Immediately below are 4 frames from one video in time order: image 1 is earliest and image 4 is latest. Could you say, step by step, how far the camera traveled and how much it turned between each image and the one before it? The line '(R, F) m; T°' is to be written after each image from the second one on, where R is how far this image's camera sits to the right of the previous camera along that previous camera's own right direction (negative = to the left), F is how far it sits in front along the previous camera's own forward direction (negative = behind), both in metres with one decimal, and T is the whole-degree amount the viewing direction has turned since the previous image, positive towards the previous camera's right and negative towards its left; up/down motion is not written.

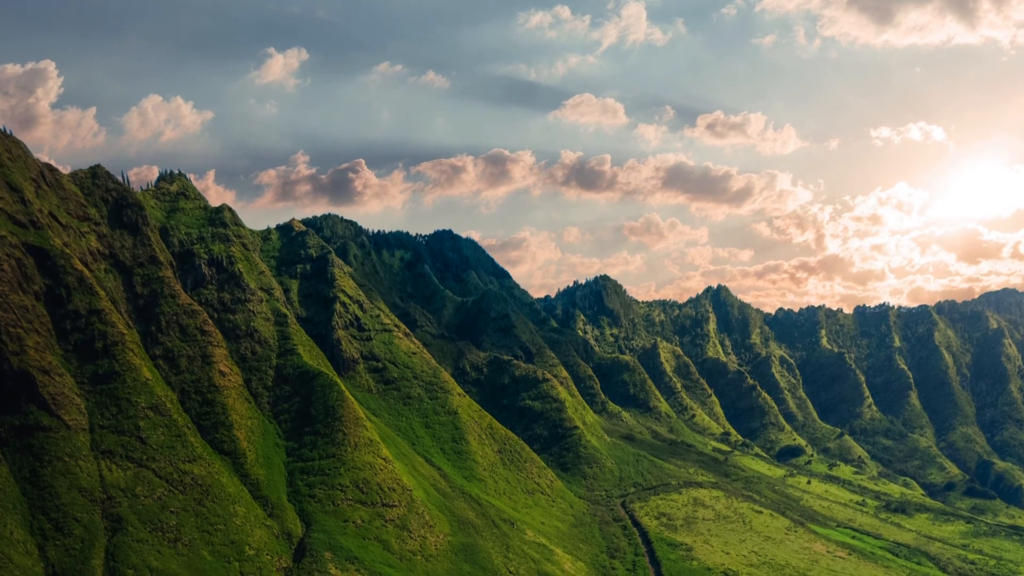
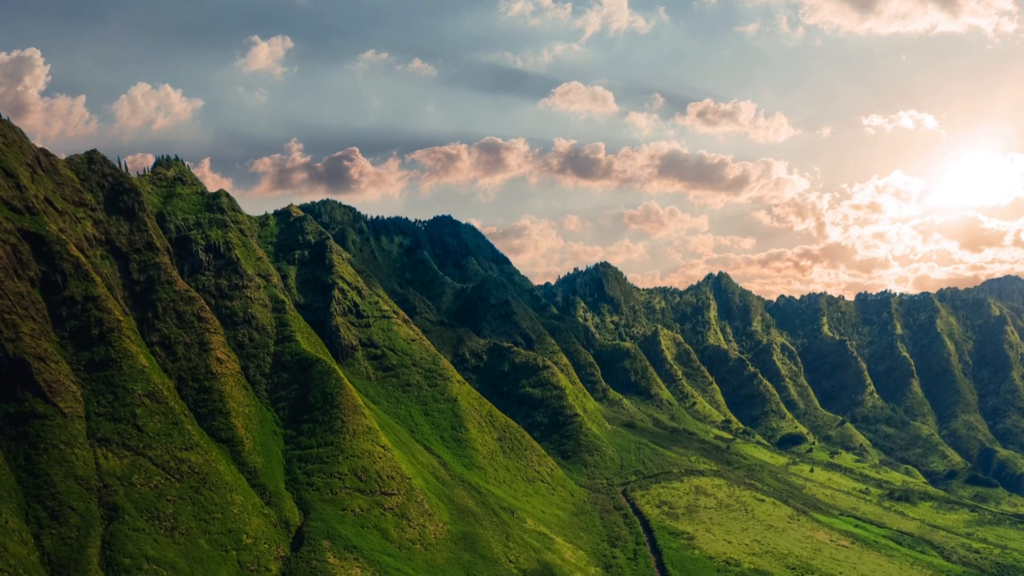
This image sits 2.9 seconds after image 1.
(-0.1, +4.4) m; 0°
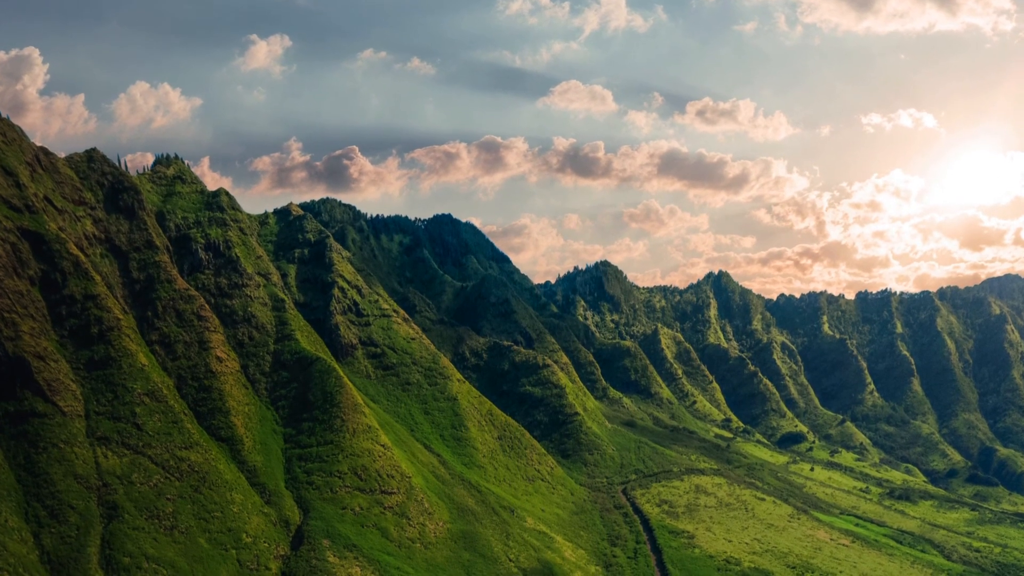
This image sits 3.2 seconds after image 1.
(0.0, +0.5) m; 0°
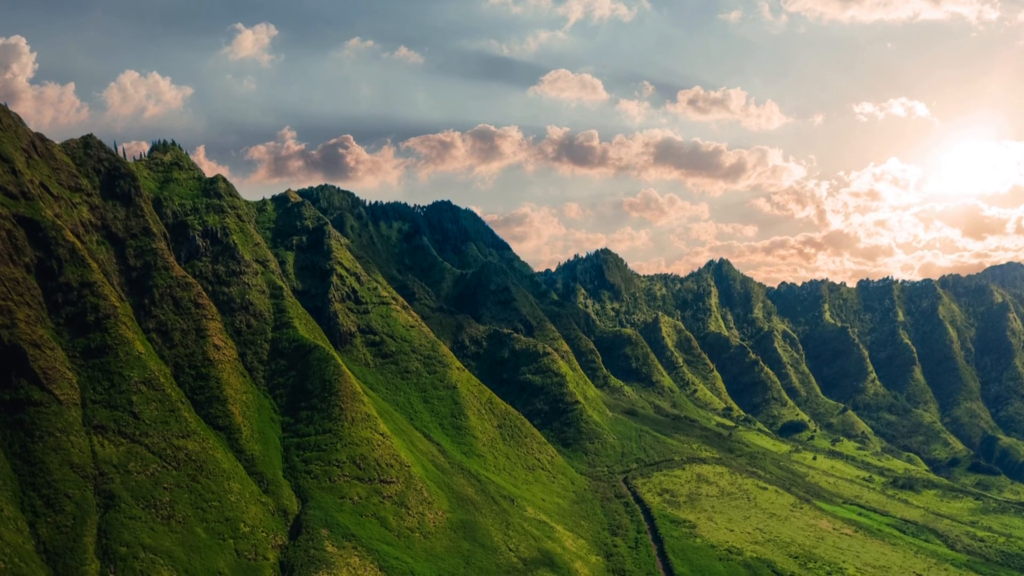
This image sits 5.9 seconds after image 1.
(0.0, +4.0) m; 0°
